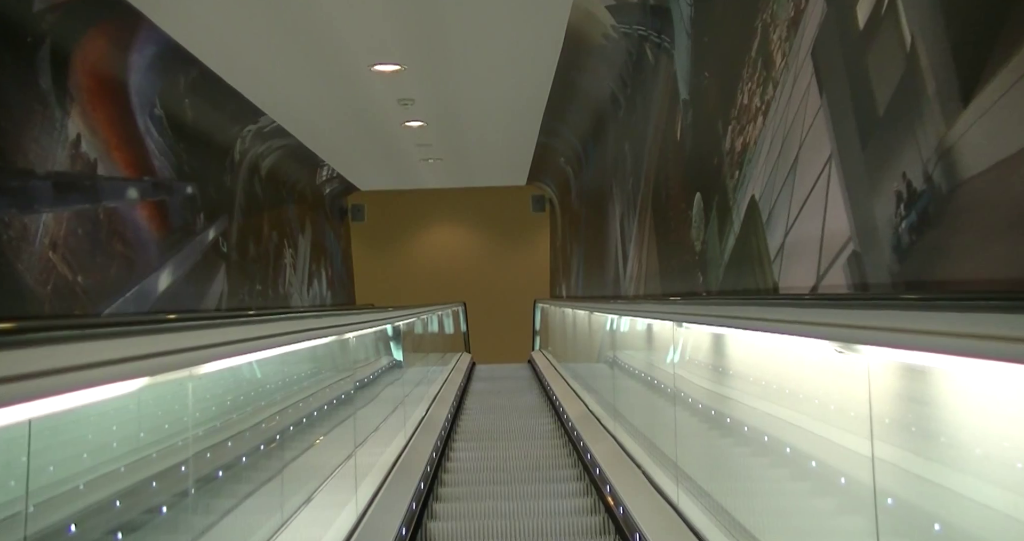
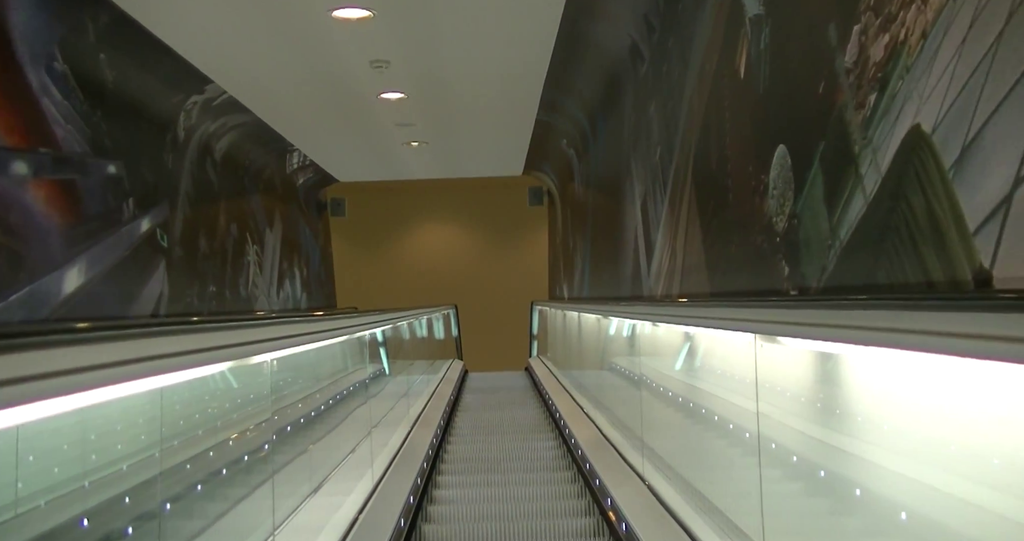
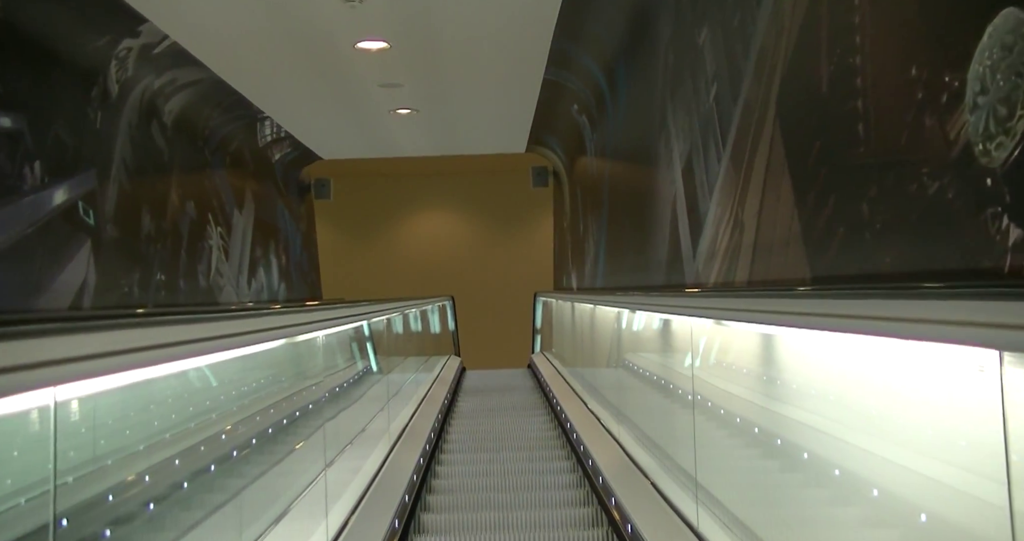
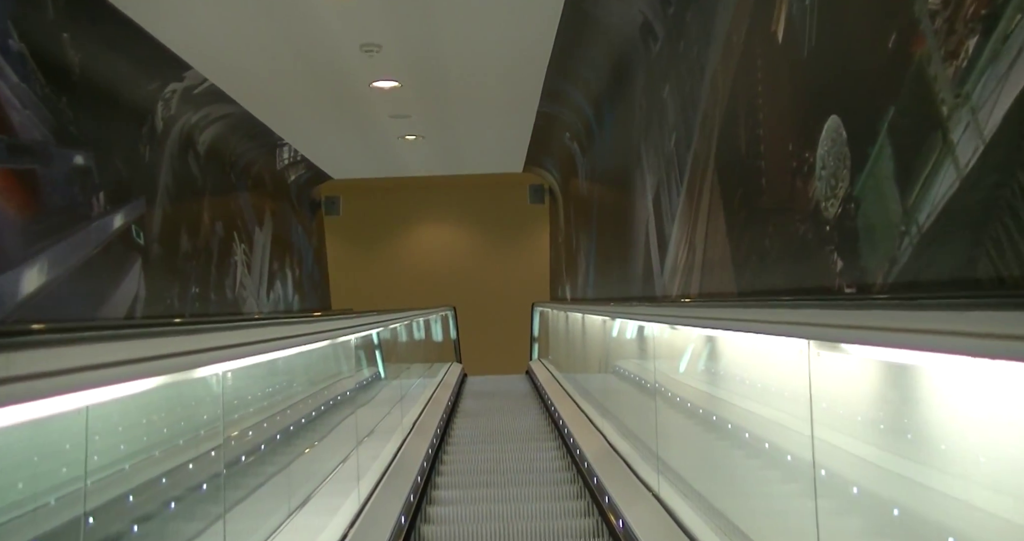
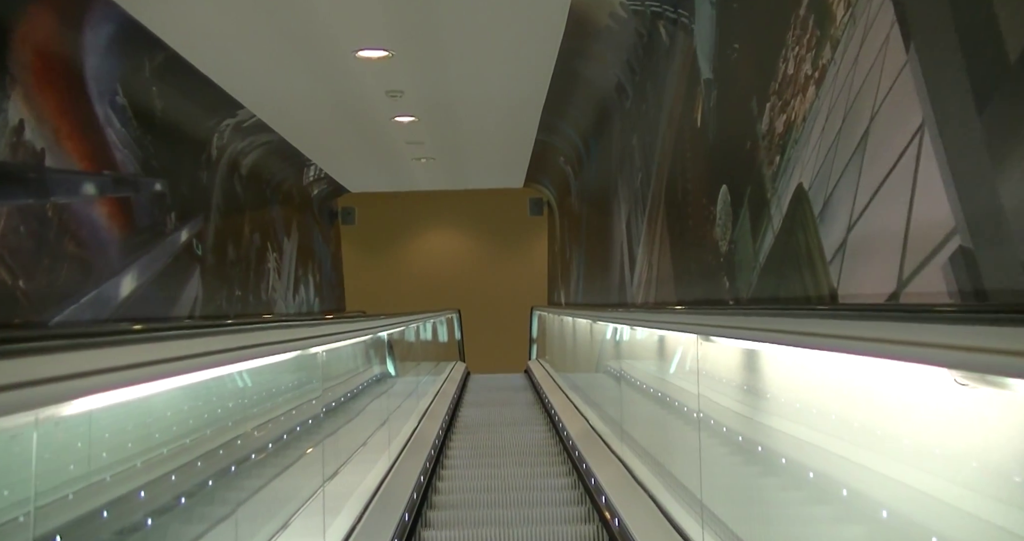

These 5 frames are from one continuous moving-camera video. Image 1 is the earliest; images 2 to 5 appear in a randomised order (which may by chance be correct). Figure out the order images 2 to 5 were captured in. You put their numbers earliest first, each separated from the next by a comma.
5, 2, 4, 3
